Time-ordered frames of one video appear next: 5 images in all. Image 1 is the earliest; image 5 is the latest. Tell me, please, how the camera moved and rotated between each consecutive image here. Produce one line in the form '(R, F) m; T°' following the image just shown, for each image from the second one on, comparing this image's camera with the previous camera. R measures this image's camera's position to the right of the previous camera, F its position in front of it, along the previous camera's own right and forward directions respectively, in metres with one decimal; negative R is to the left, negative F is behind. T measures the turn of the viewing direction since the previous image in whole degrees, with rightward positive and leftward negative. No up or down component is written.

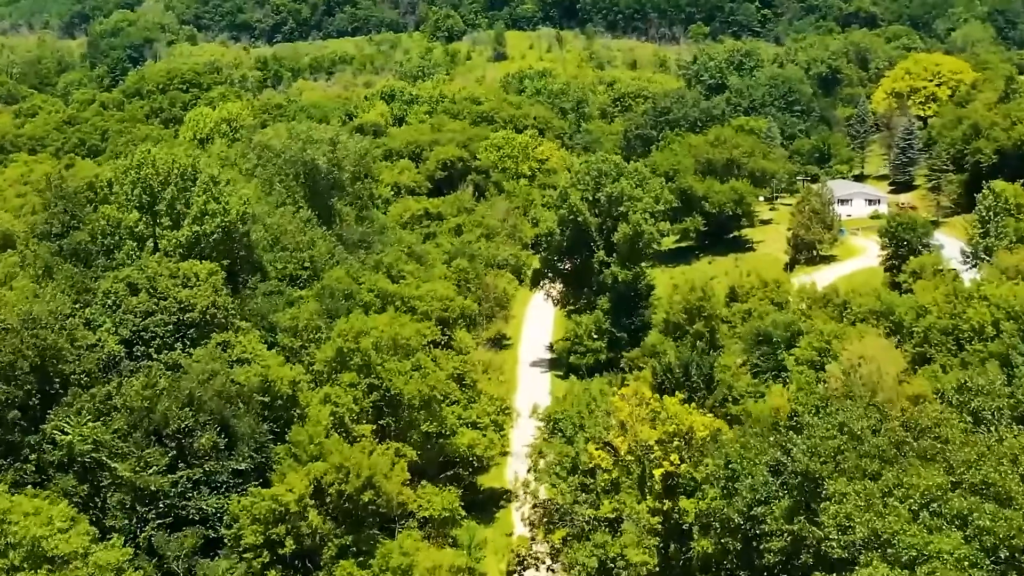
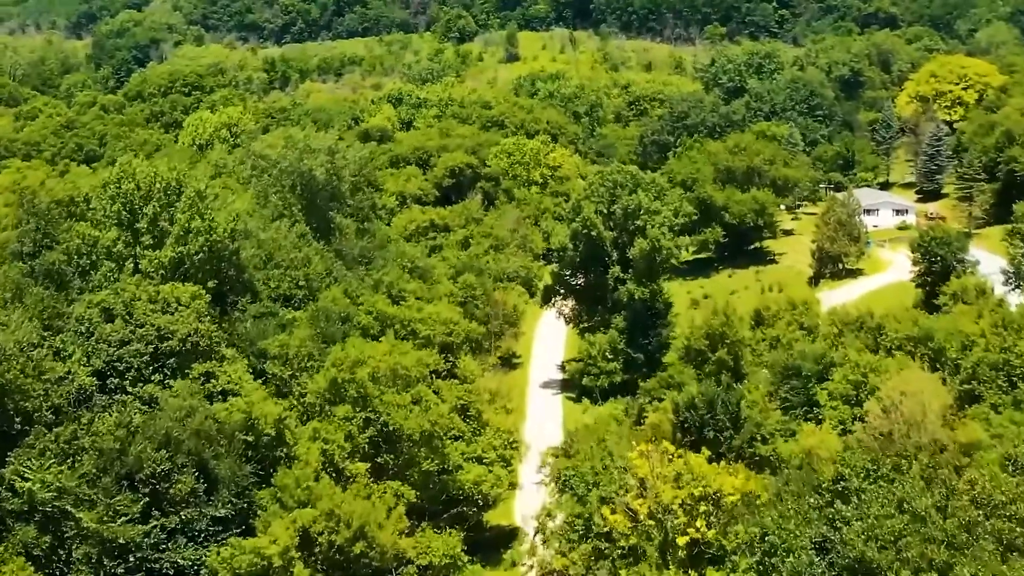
(+0.2, +3.2) m; -1°
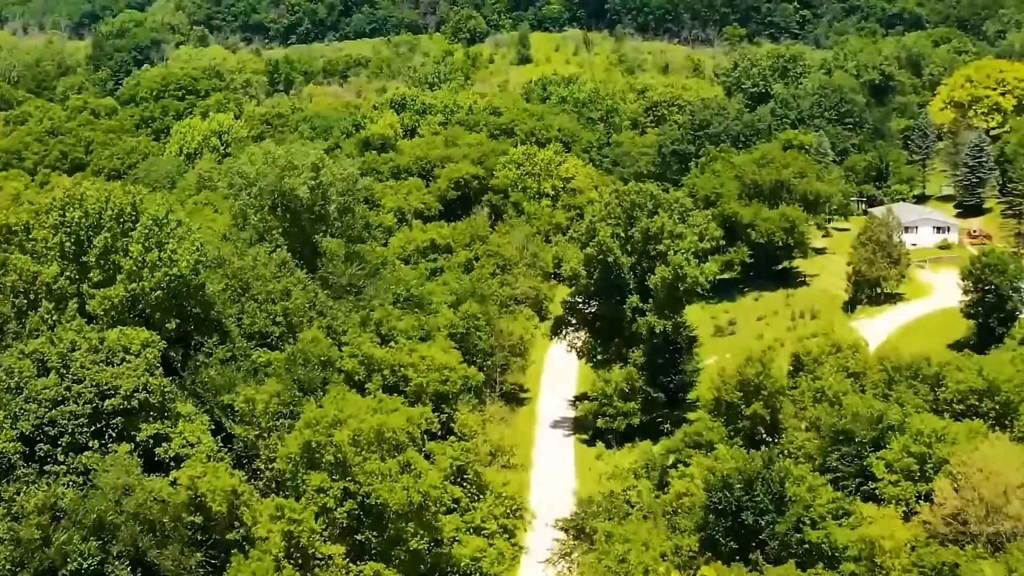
(+0.3, +5.4) m; -1°
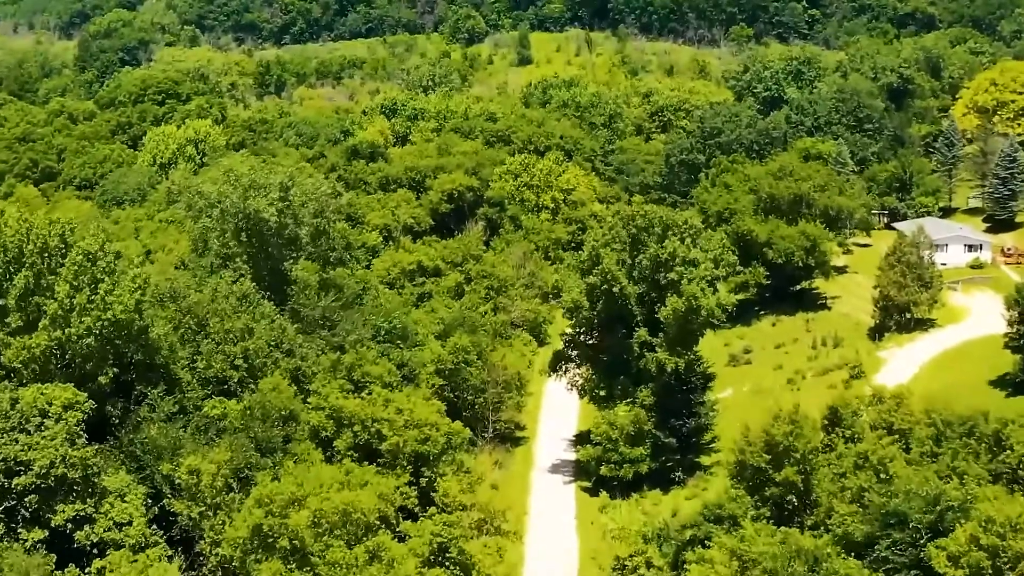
(+0.3, +5.1) m; 0°
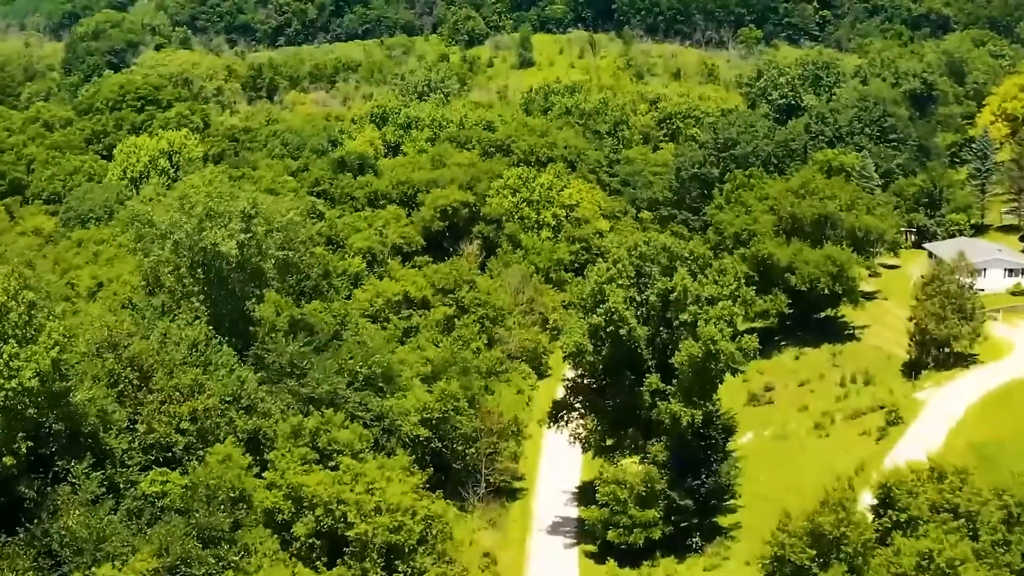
(+0.3, +5.2) m; 0°
